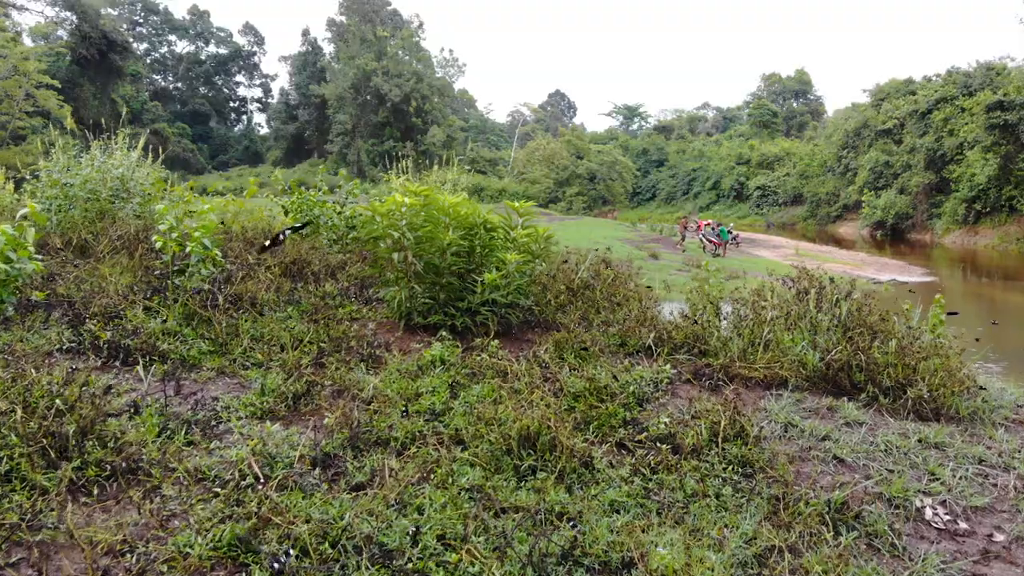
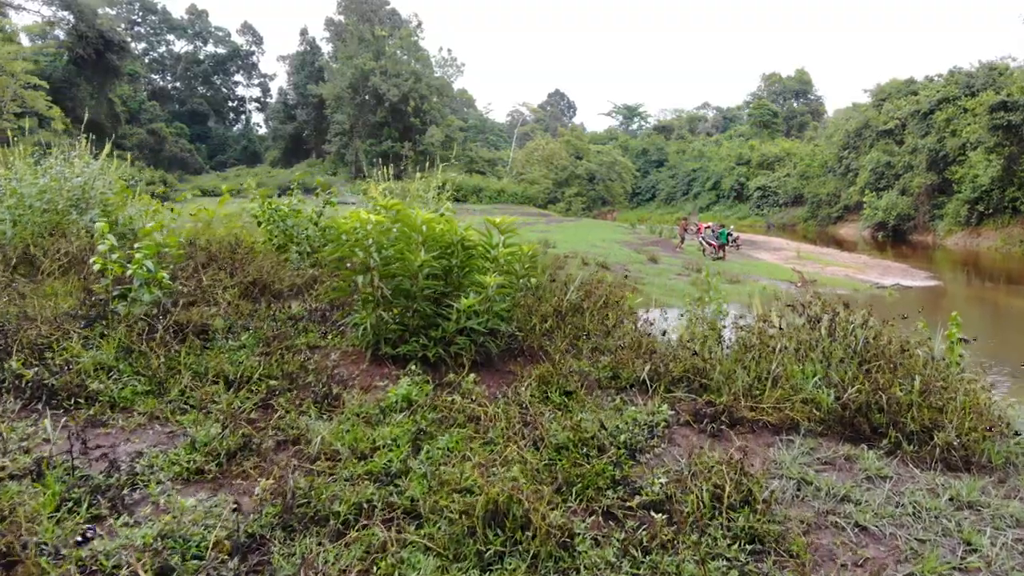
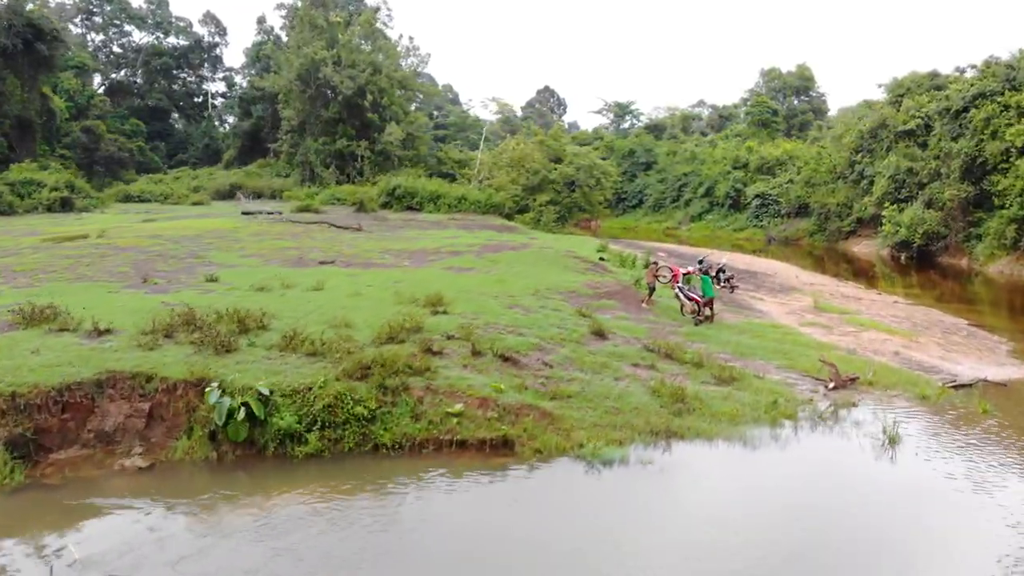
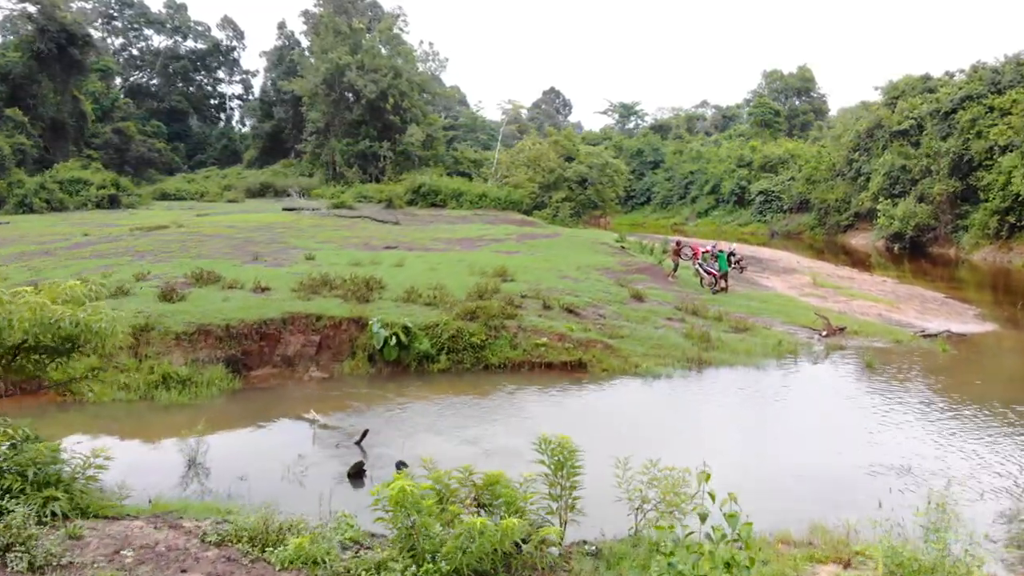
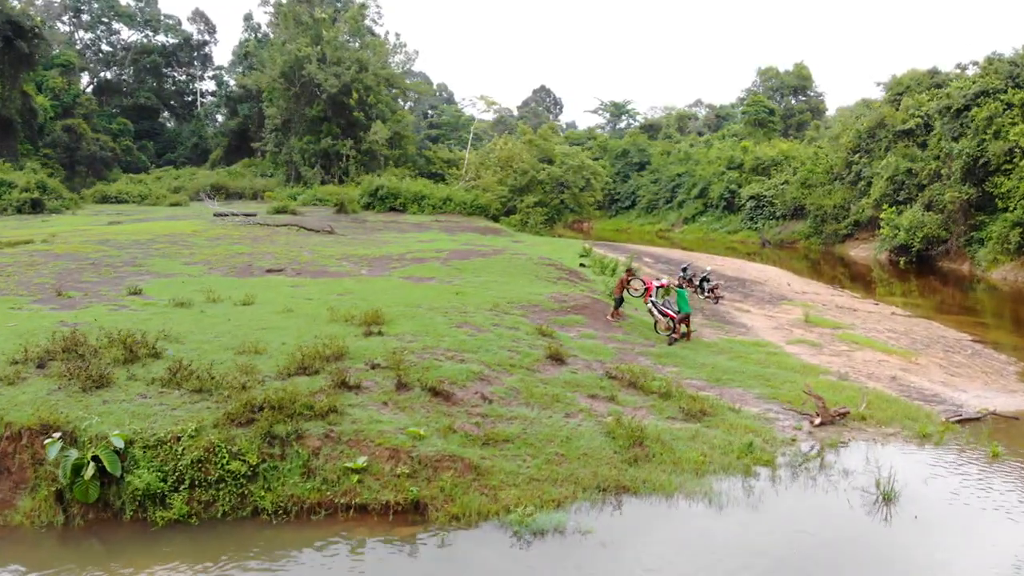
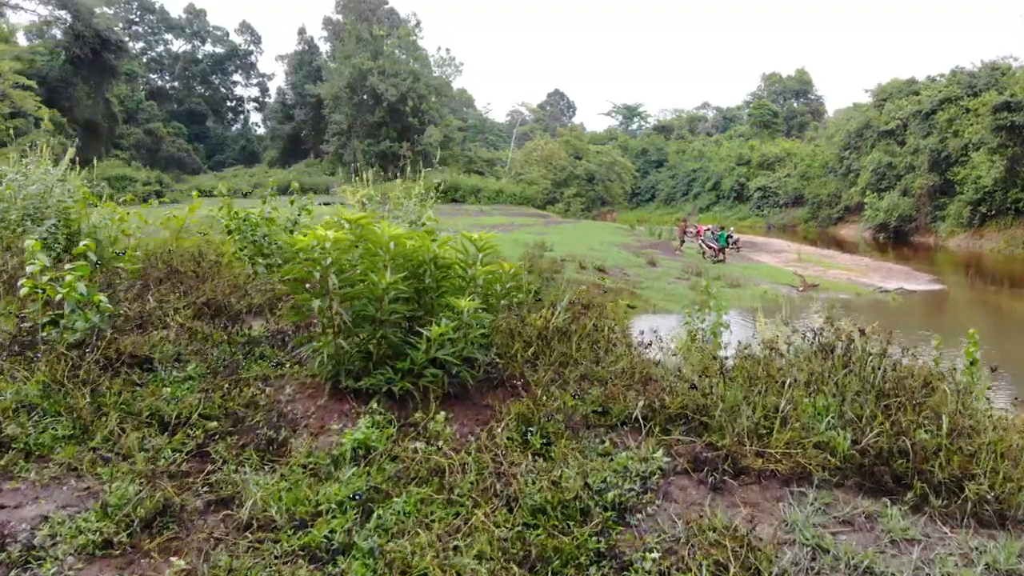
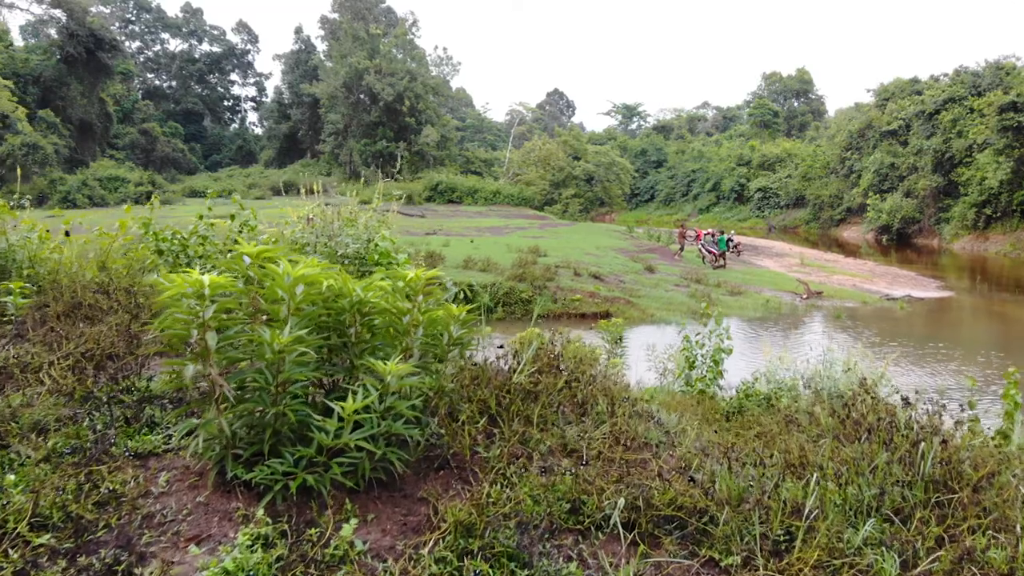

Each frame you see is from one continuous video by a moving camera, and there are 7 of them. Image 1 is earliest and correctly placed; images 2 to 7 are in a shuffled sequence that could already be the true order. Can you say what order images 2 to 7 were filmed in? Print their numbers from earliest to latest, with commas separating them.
2, 6, 7, 4, 3, 5
